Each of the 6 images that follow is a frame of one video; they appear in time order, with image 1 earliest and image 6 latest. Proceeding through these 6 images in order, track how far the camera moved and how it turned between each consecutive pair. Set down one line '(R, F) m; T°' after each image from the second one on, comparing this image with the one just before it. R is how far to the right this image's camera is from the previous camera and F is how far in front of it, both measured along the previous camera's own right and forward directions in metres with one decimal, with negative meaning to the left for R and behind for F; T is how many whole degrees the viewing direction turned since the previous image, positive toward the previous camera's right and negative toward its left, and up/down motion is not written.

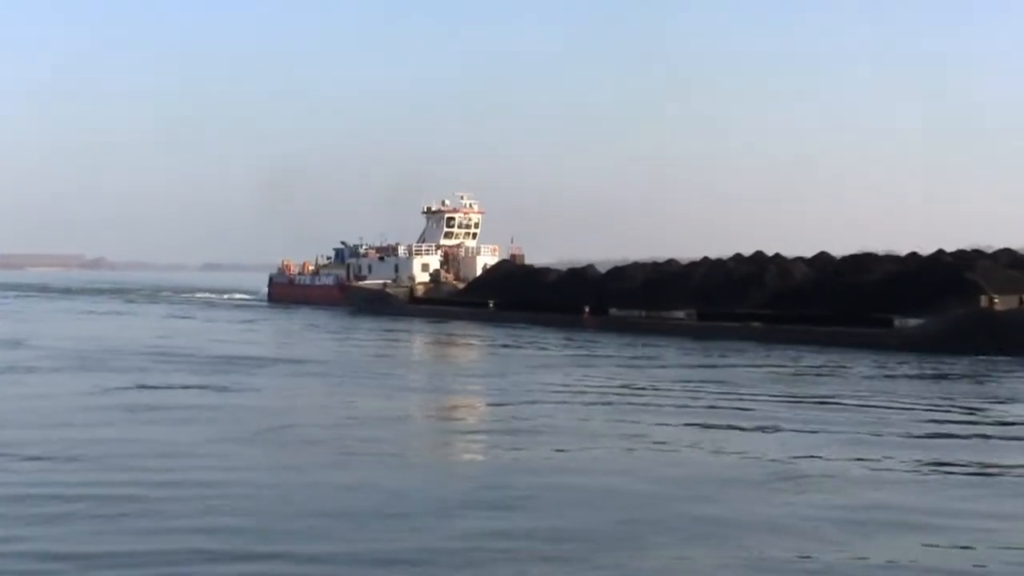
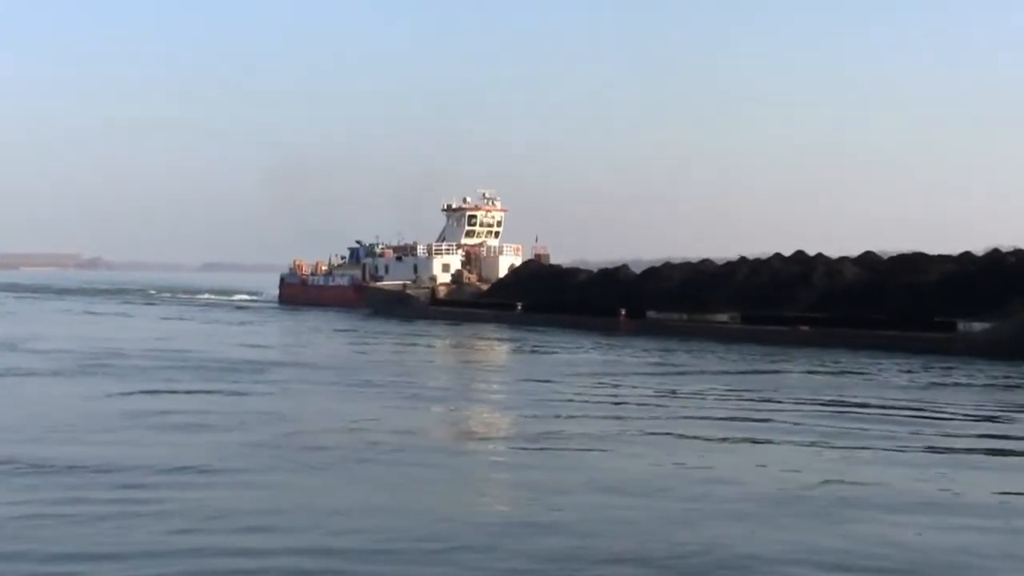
(-0.6, +1.3) m; 0°
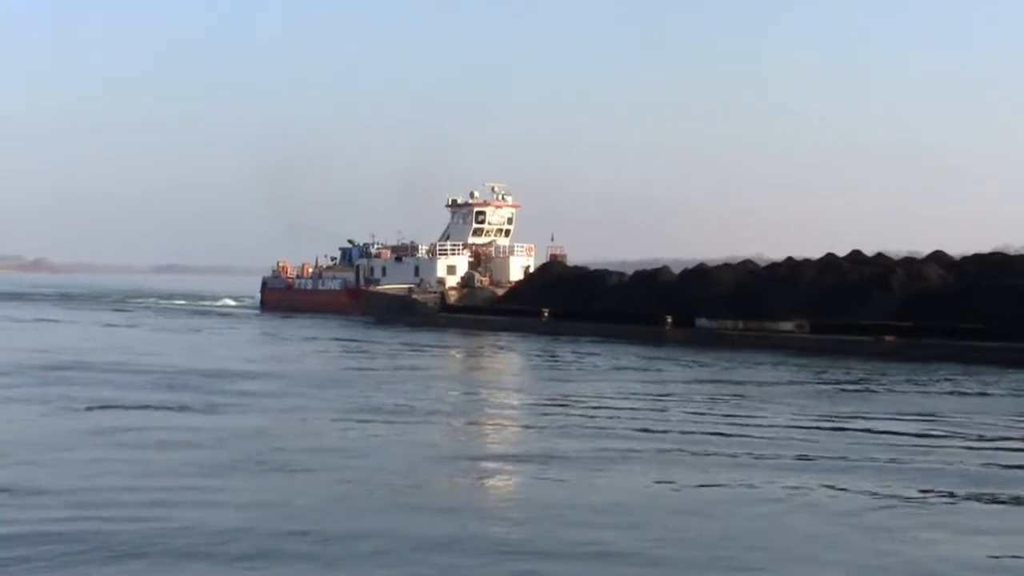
(-1.0, +3.0) m; +2°
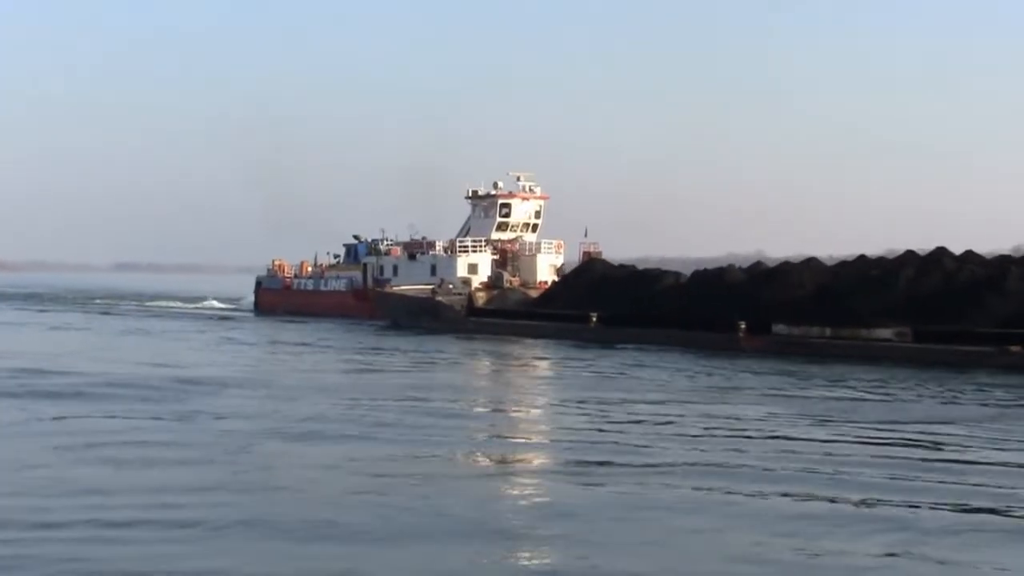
(-1.1, +2.6) m; +1°
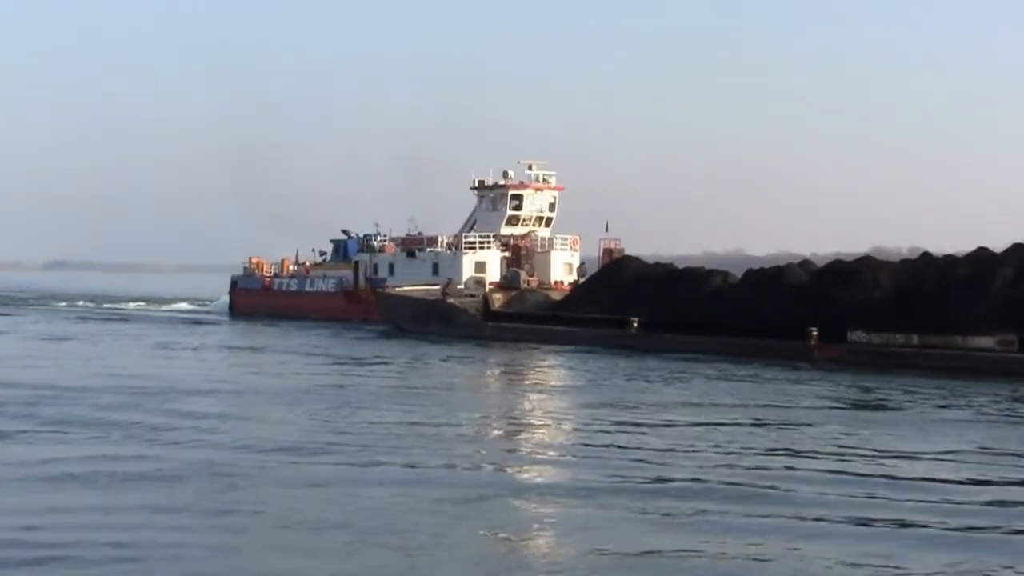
(-0.9, +2.4) m; +2°
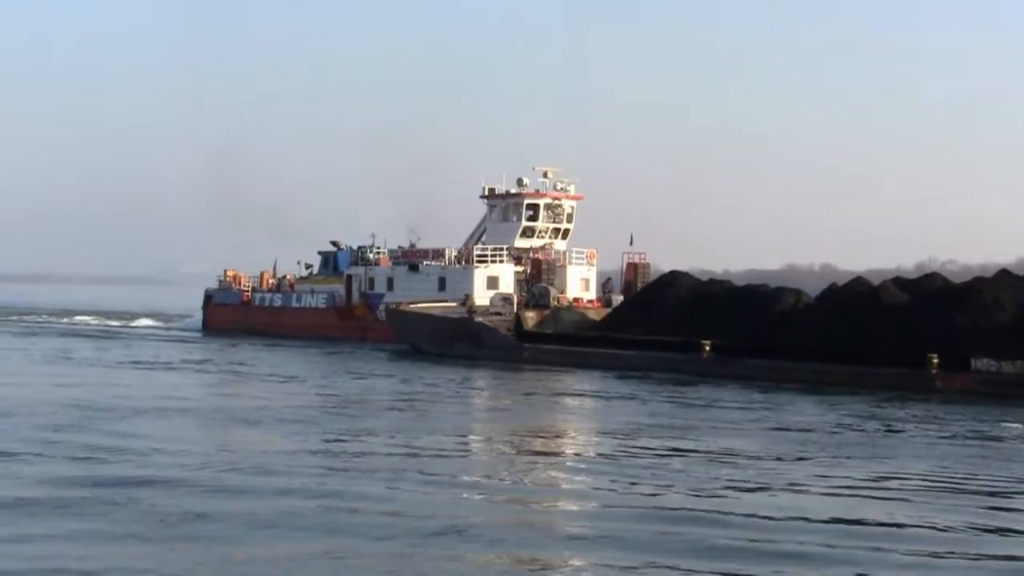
(-1.7, +1.9) m; +4°
